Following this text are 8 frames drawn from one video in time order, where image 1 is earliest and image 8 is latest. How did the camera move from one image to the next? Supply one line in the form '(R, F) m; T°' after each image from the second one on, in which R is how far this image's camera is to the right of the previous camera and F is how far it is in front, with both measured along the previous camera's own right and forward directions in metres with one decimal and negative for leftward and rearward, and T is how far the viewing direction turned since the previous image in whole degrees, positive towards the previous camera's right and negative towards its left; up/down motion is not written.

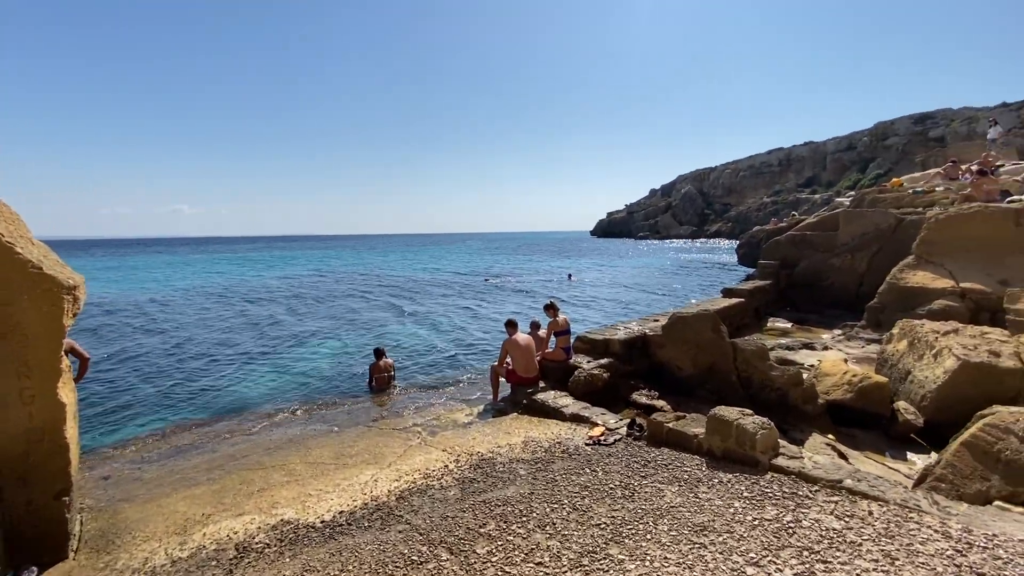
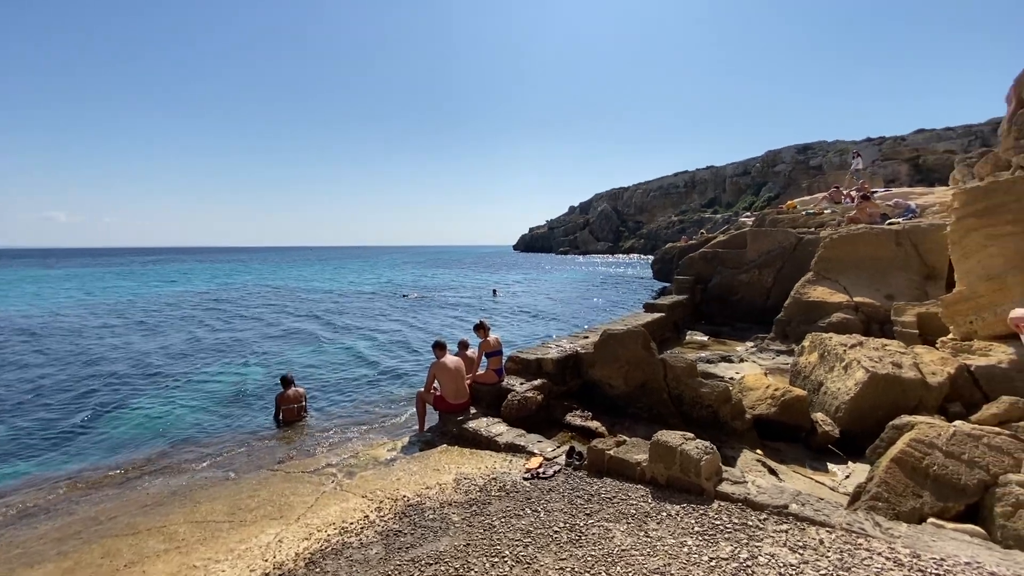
(-0.1, +0.3) m; +9°
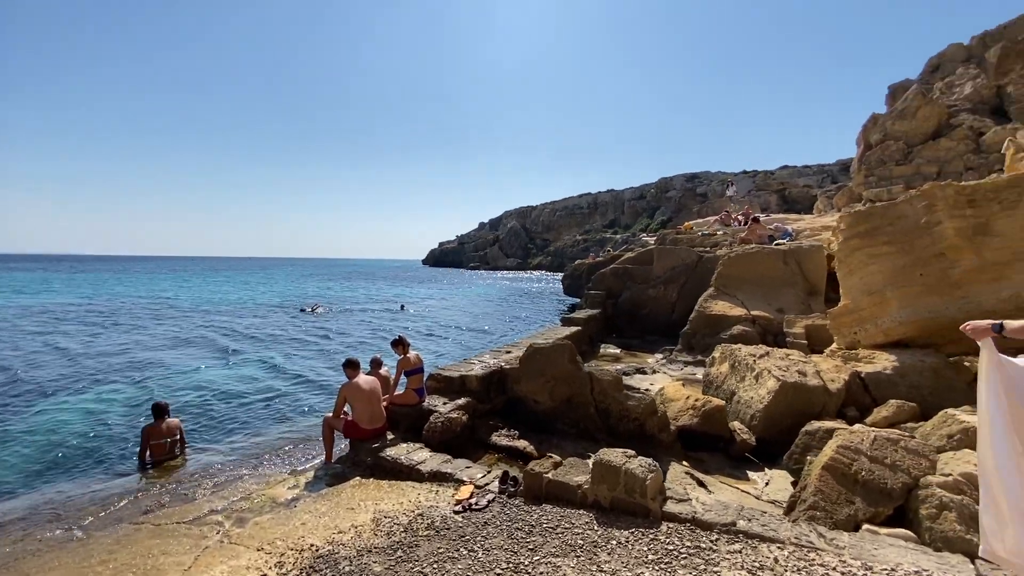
(-0.2, +0.4) m; +11°
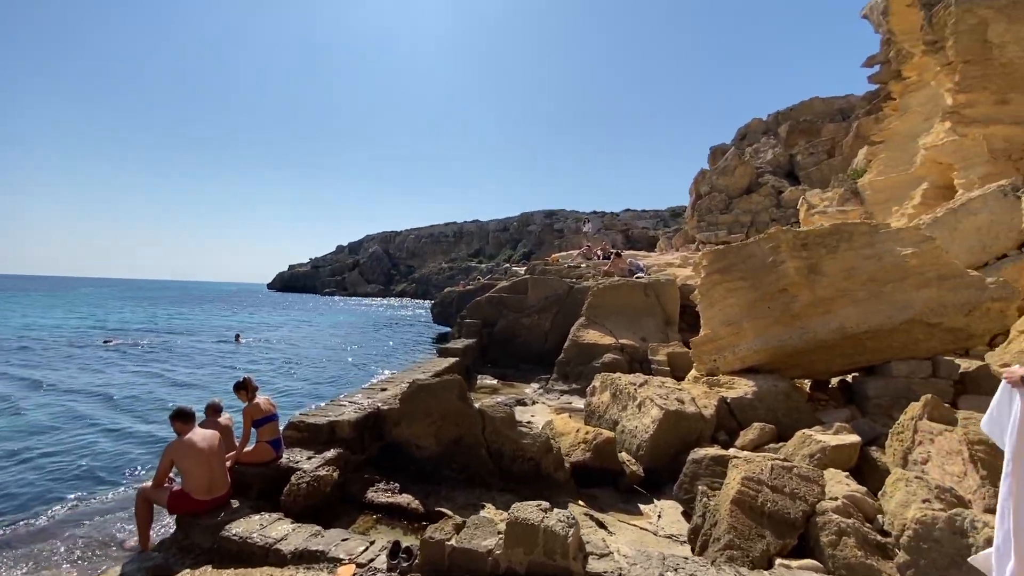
(-0.2, +0.5) m; +16°
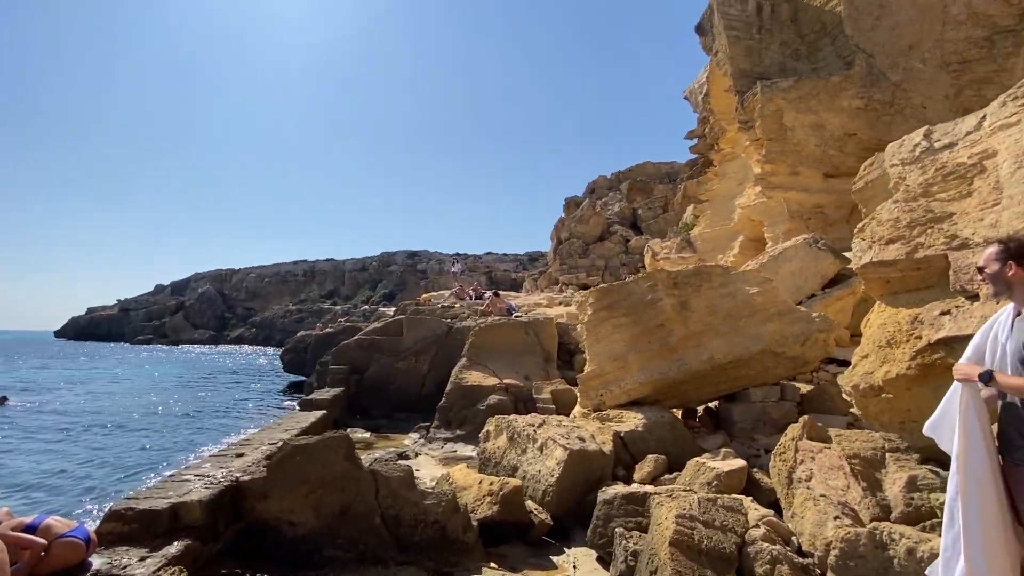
(-0.4, +0.4) m; +17°
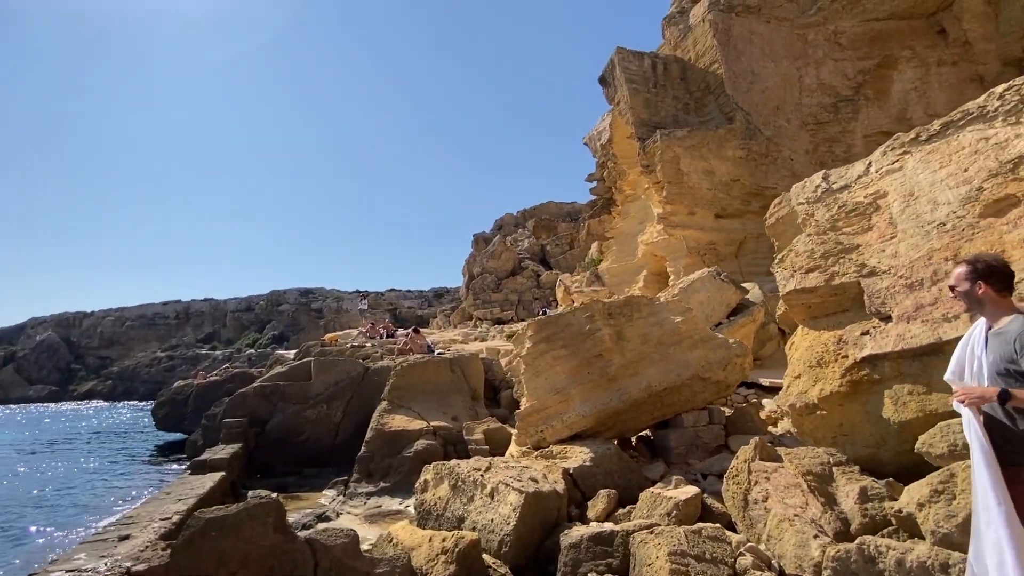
(-0.5, +0.3) m; +12°
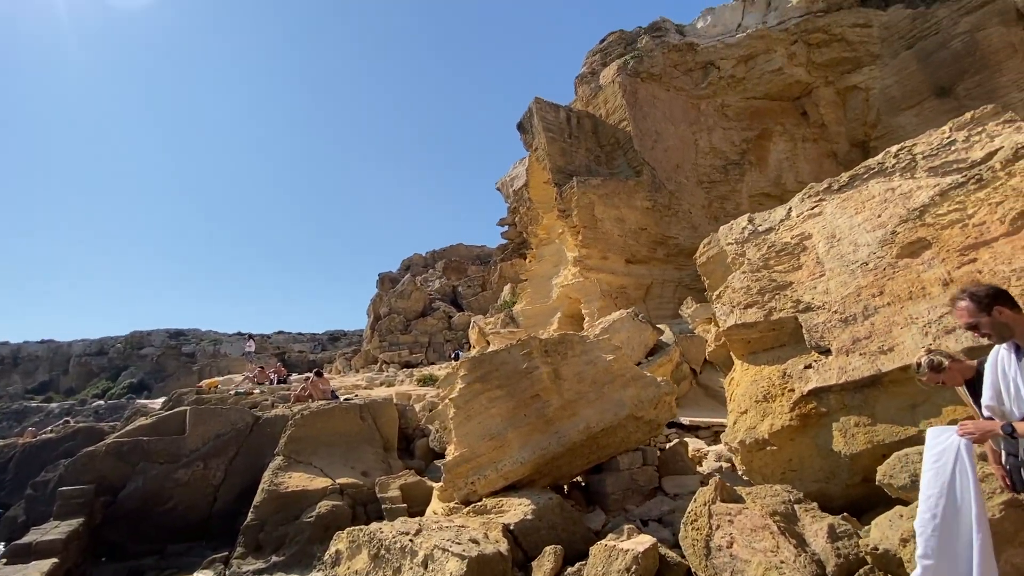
(-0.4, +0.5) m; +12°
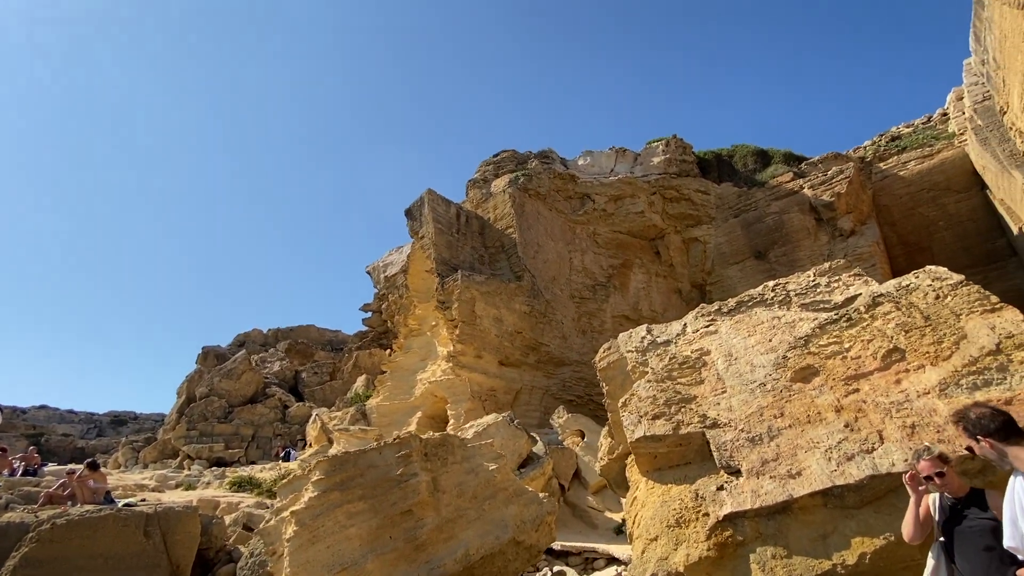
(-0.4, +0.7) m; +16°
